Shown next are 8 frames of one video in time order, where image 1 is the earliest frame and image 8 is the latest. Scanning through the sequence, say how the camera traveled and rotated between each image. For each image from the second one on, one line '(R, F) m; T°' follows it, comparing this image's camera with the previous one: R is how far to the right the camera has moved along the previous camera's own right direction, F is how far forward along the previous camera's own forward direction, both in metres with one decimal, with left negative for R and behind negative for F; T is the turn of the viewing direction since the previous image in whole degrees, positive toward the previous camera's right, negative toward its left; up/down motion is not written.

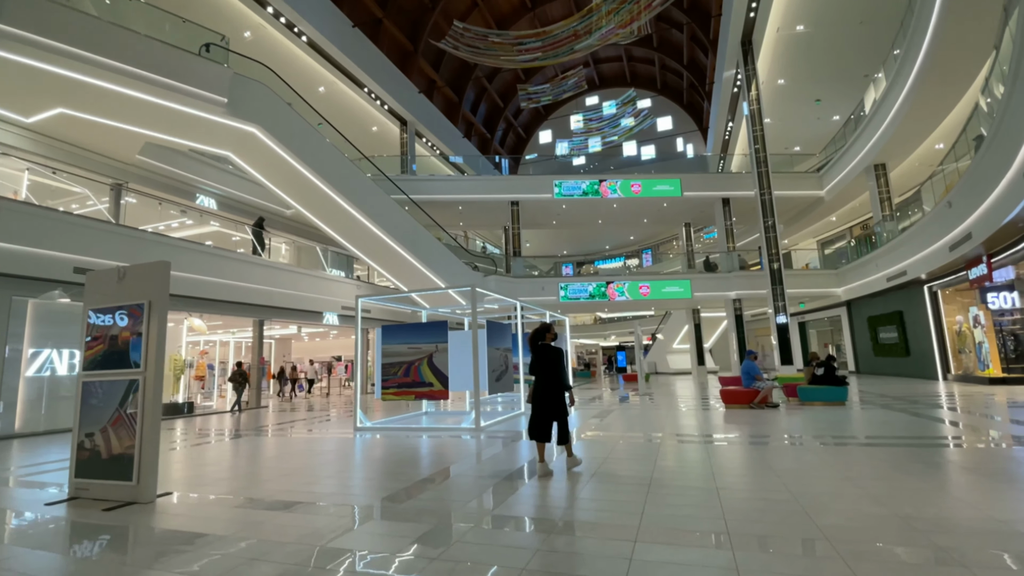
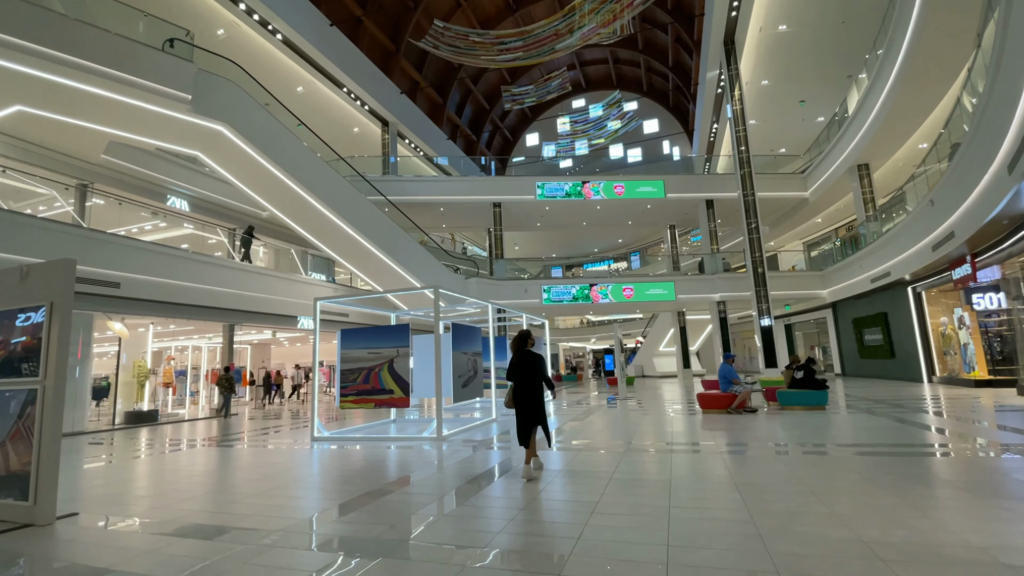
(+0.3, +0.3) m; +1°
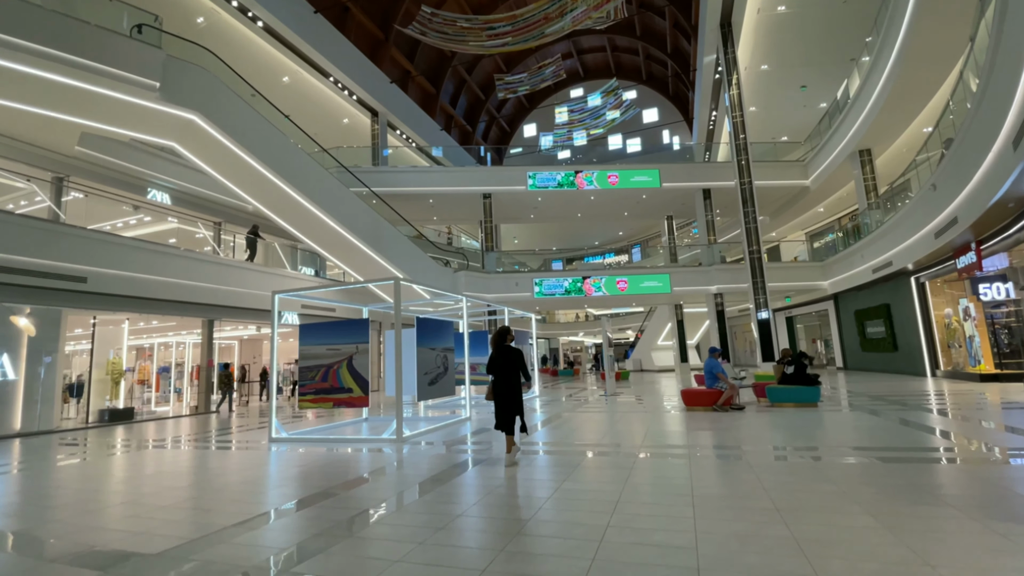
(+0.5, +0.4) m; -1°
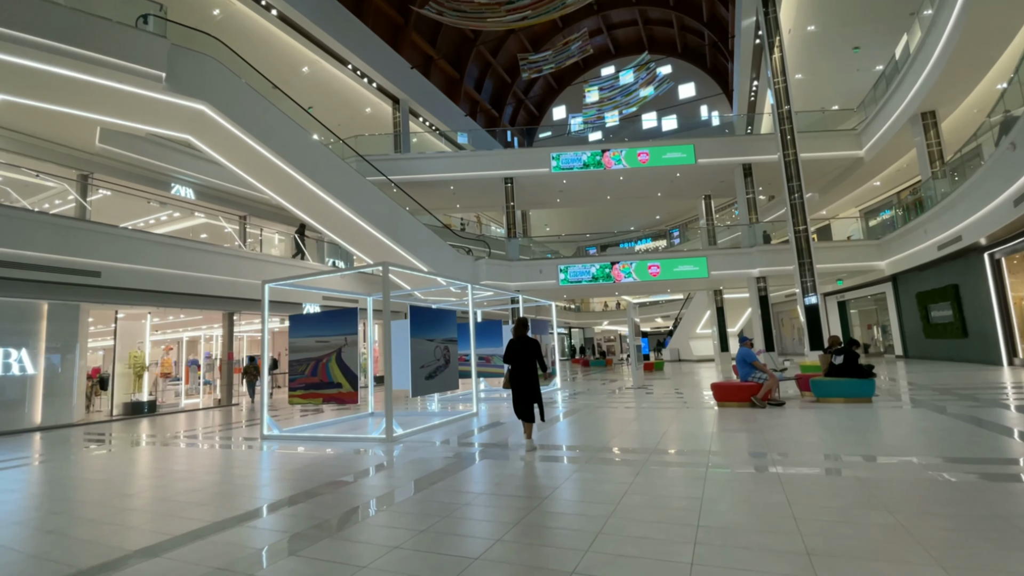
(+0.4, +0.6) m; -5°
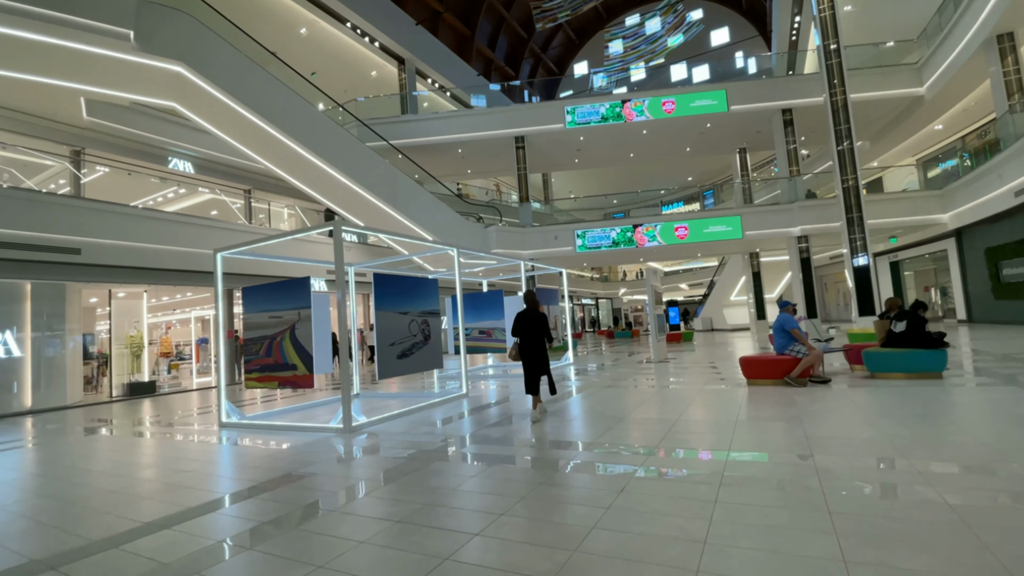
(+0.5, +0.9) m; -4°
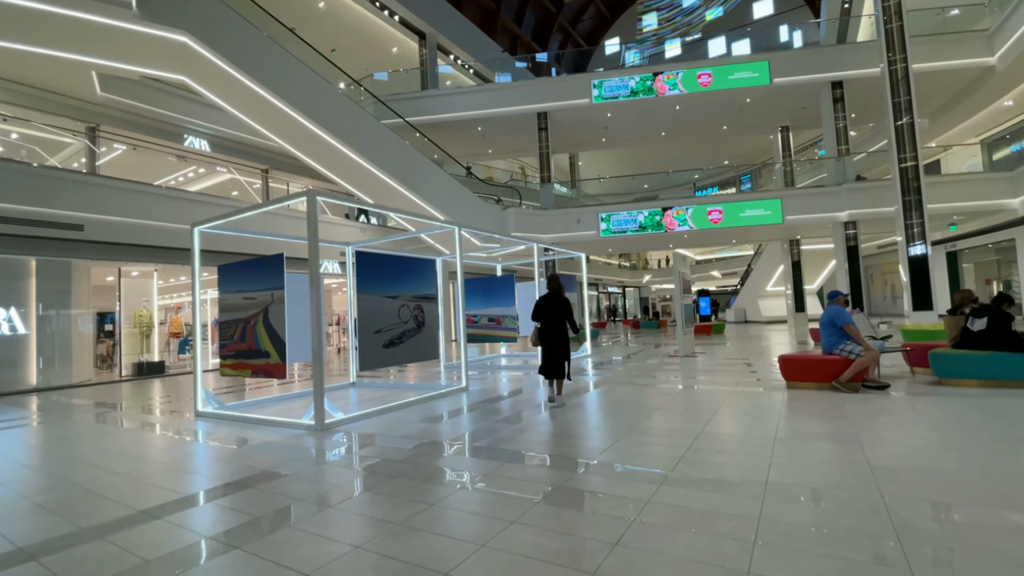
(+0.2, +0.6) m; -3°
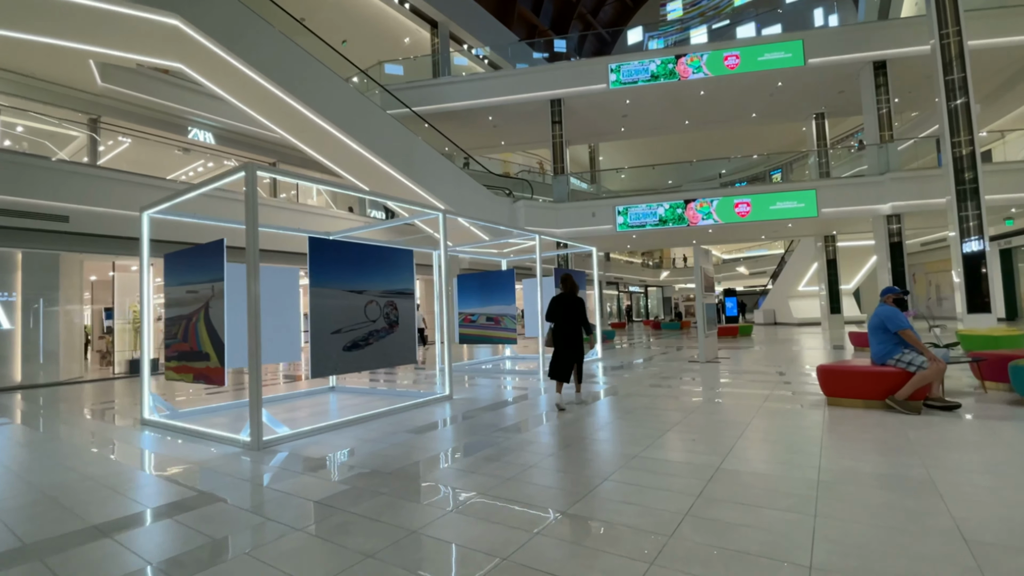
(+0.3, +0.7) m; -3°
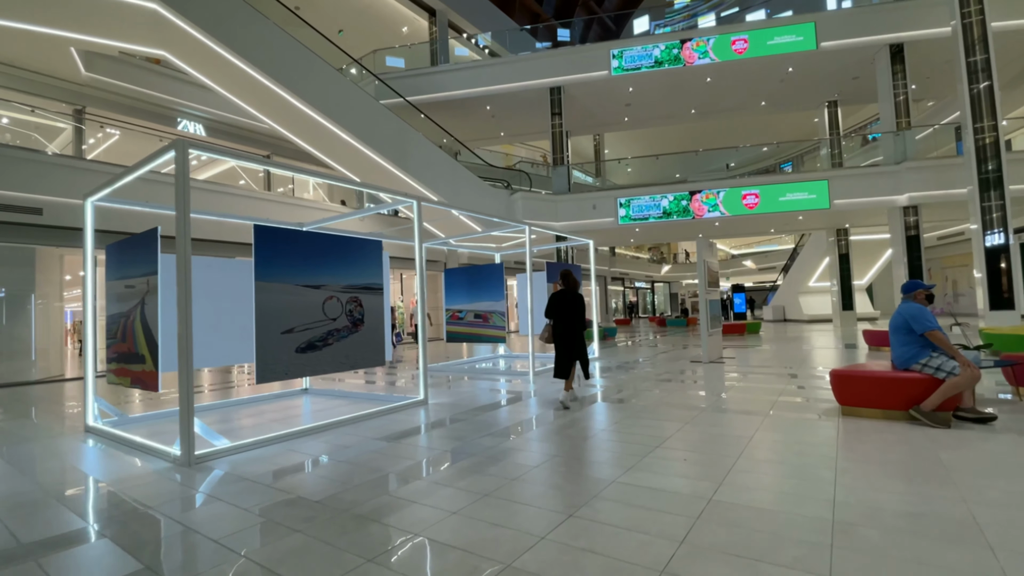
(+0.2, +0.4) m; -1°
